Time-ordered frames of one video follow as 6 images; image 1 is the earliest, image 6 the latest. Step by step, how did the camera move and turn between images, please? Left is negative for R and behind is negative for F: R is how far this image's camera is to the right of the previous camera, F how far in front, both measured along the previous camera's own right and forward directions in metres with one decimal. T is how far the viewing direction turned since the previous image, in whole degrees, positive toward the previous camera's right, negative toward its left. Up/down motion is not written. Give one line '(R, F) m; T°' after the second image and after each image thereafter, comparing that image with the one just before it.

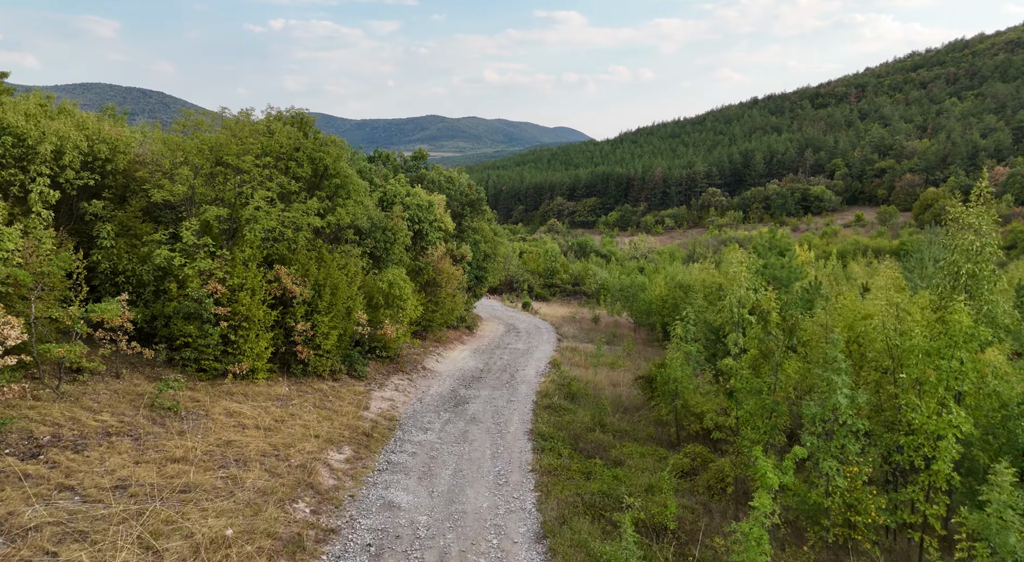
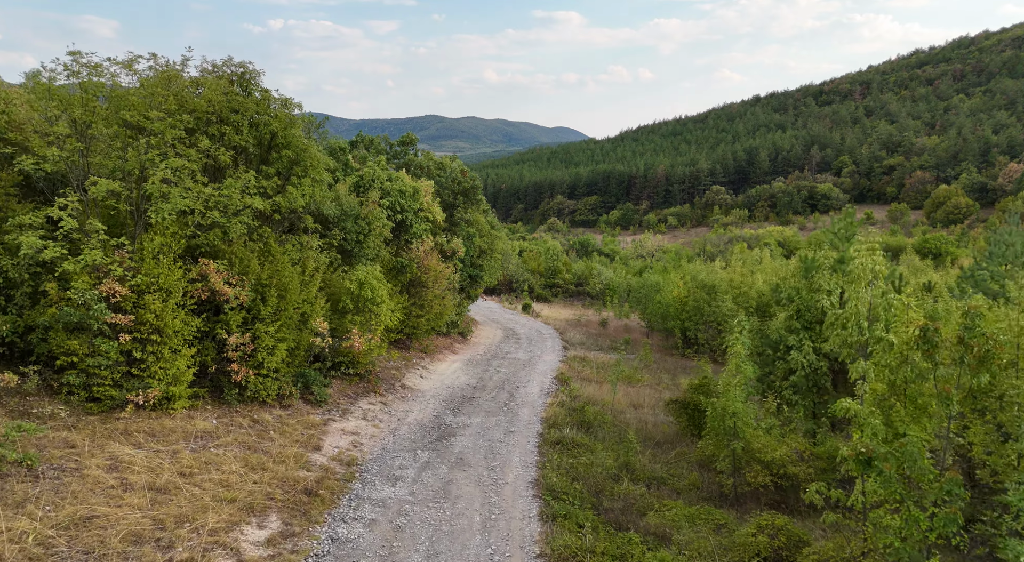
(0.0, +5.4) m; 0°
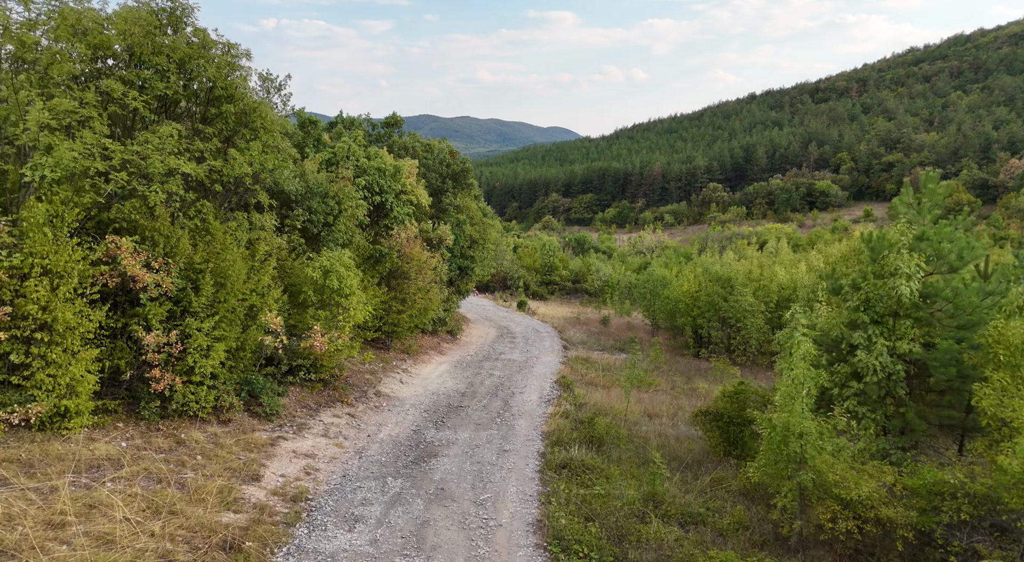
(0.0, +3.7) m; 0°
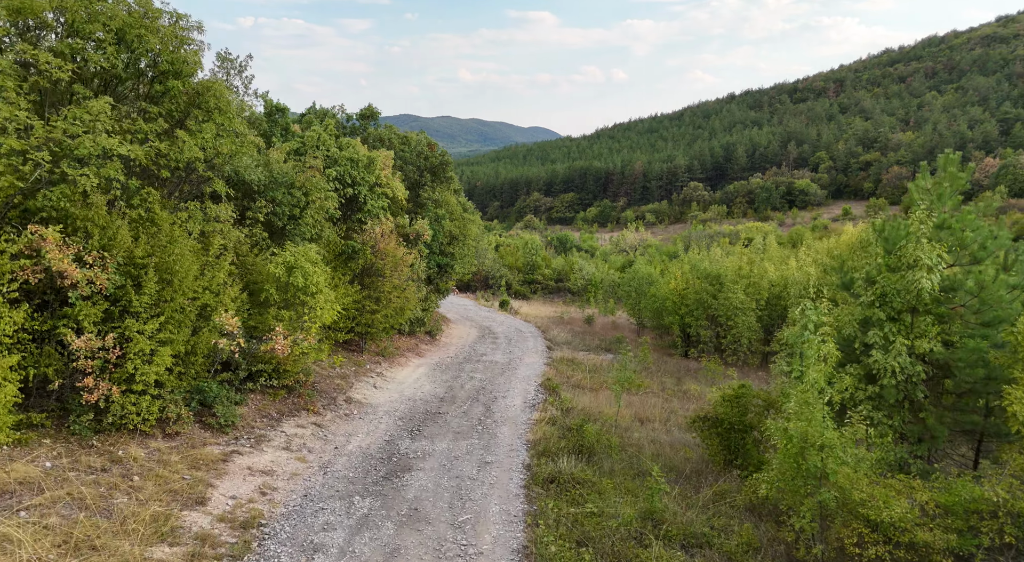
(0.0, +1.5) m; +1°
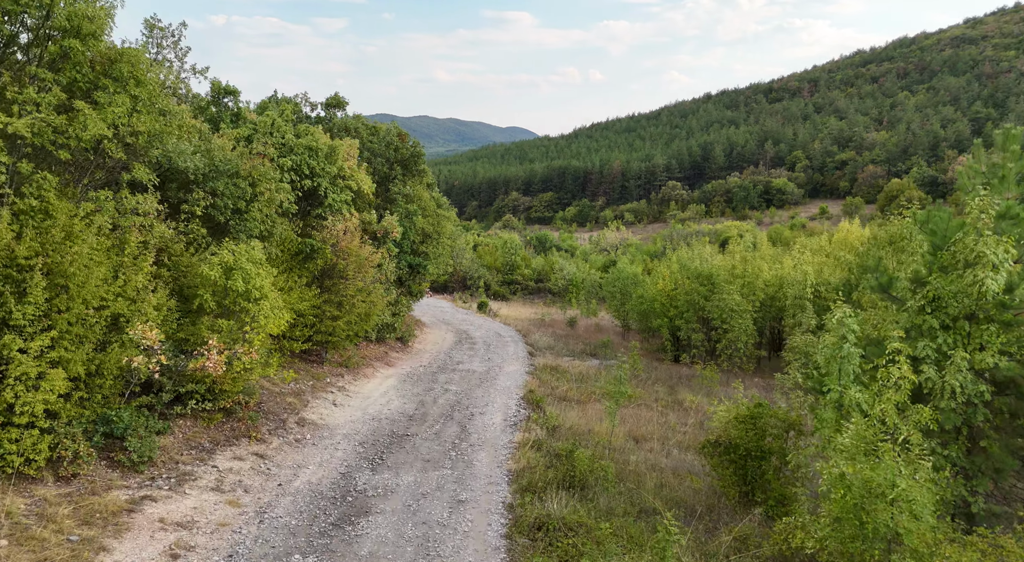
(0.0, +2.5) m; +2°
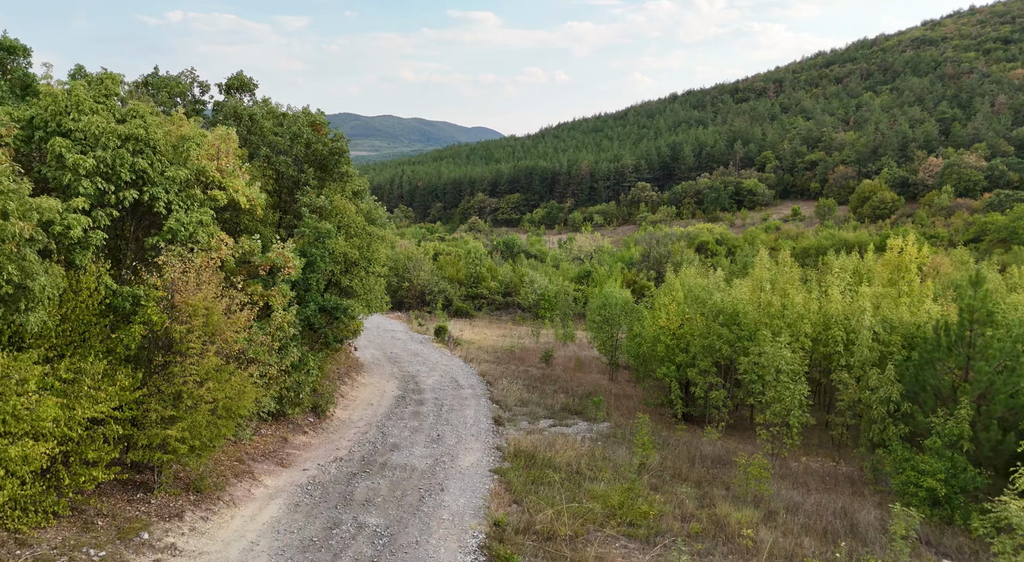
(+0.3, +8.4) m; +3°
